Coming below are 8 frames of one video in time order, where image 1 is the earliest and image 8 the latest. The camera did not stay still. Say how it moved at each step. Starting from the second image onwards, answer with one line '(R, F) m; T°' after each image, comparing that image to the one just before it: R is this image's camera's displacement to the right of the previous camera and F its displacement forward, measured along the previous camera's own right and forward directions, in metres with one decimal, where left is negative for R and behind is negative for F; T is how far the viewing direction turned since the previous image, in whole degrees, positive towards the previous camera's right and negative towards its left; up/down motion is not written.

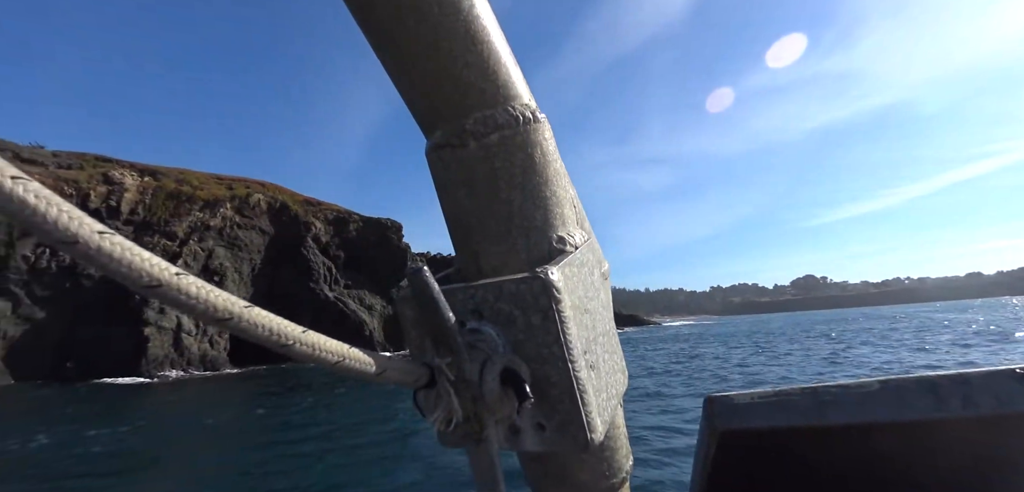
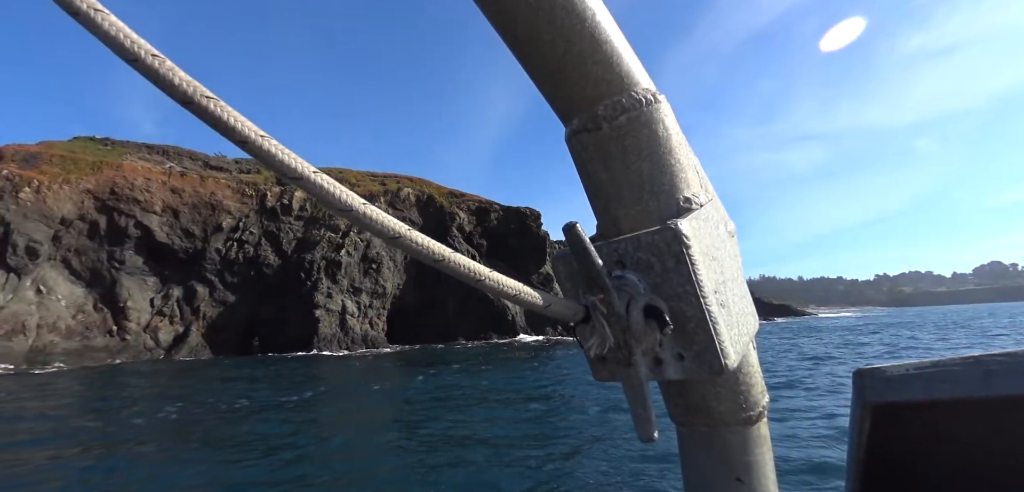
(-0.1, -0.7) m; -14°
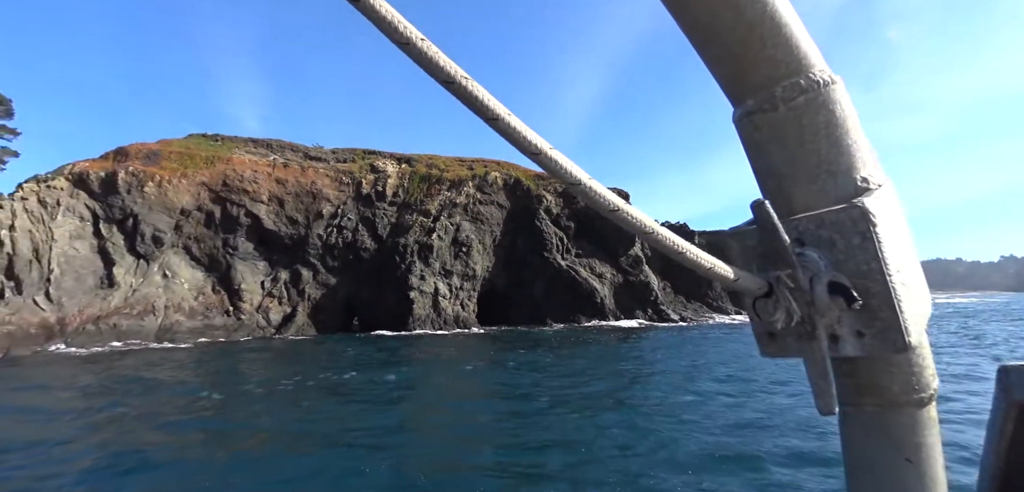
(-0.7, -0.3) m; -8°
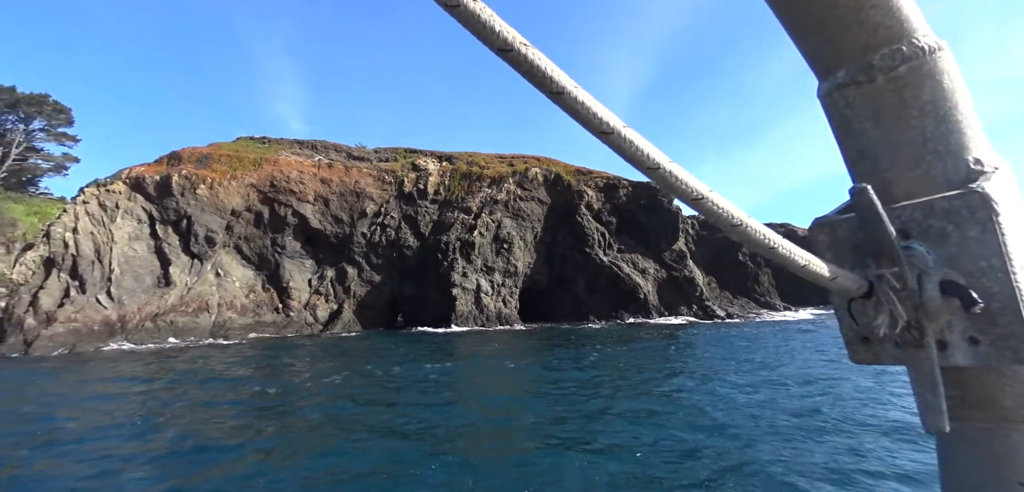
(-0.3, +0.1) m; -4°
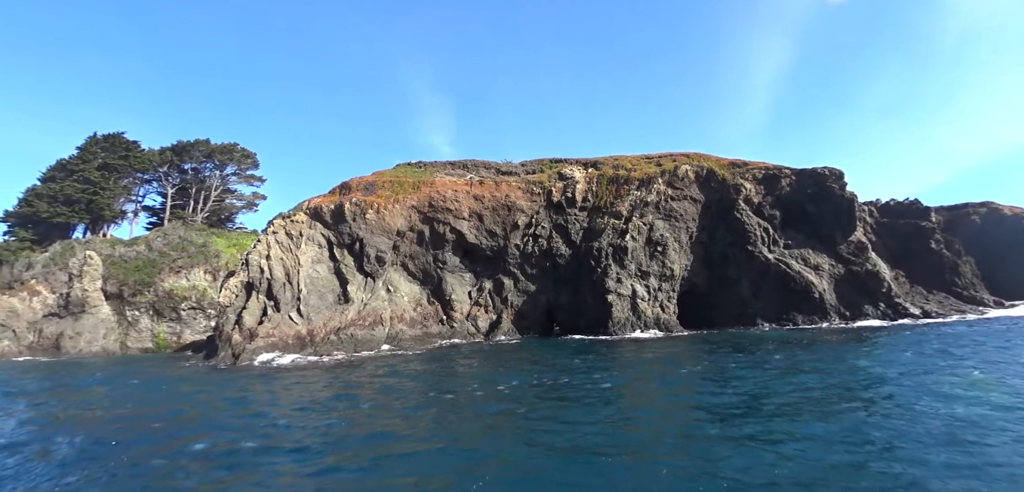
(-2.5, 0.0) m; -11°
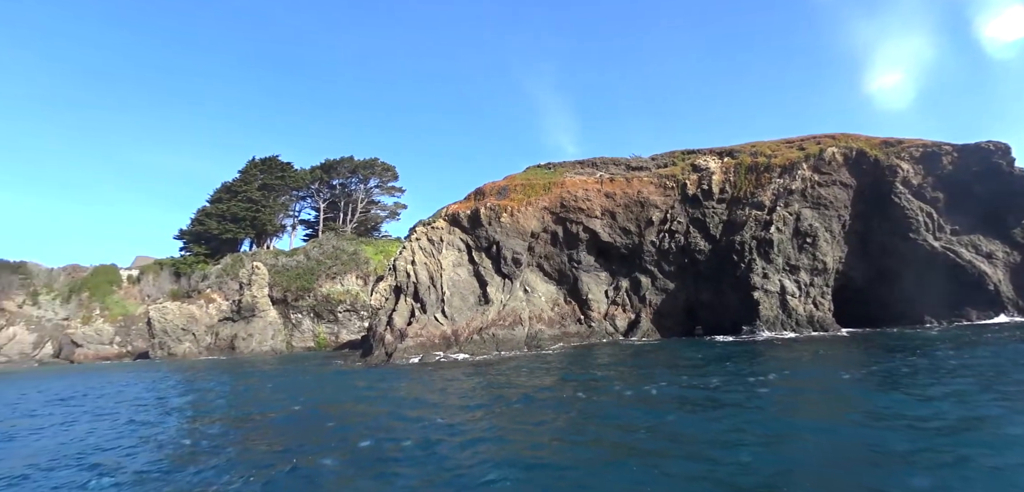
(-2.1, -0.1) m; -10°
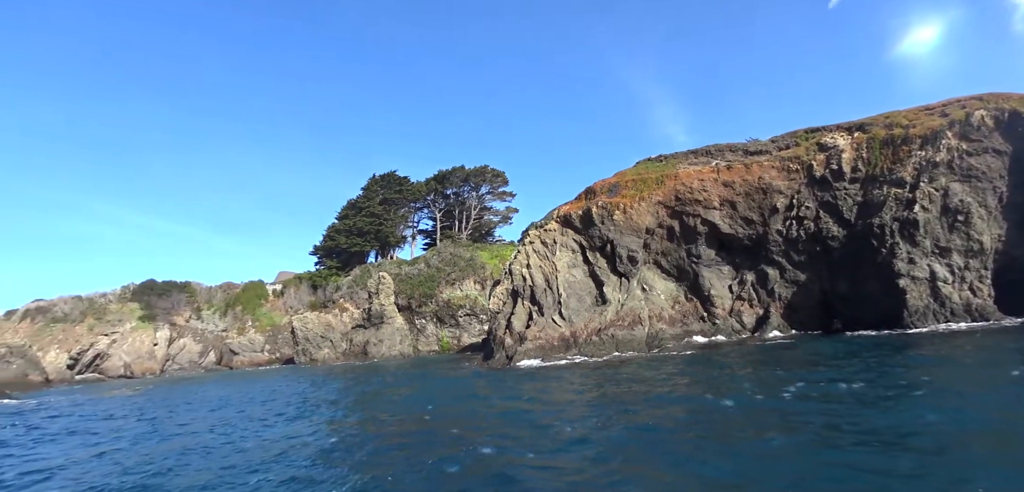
(-1.3, 0.0) m; -9°
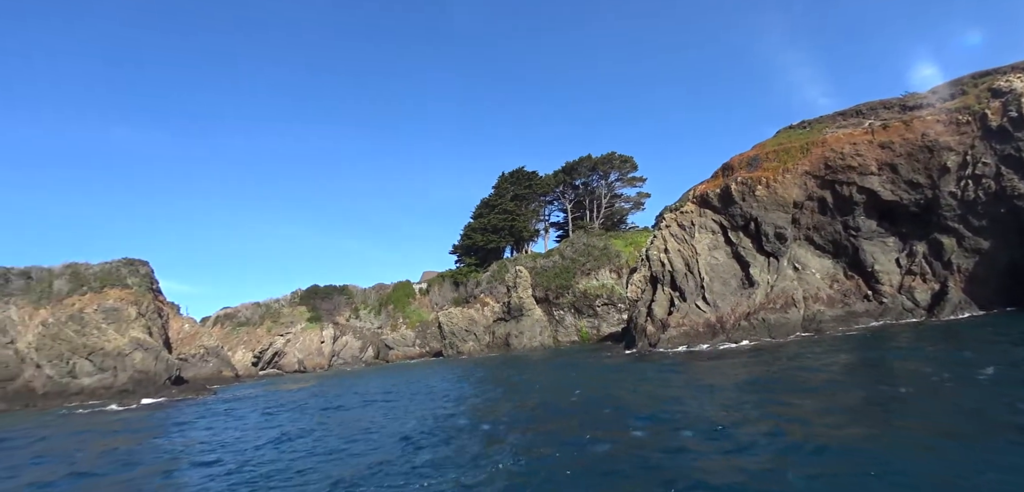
(-1.2, -0.3) m; -12°
